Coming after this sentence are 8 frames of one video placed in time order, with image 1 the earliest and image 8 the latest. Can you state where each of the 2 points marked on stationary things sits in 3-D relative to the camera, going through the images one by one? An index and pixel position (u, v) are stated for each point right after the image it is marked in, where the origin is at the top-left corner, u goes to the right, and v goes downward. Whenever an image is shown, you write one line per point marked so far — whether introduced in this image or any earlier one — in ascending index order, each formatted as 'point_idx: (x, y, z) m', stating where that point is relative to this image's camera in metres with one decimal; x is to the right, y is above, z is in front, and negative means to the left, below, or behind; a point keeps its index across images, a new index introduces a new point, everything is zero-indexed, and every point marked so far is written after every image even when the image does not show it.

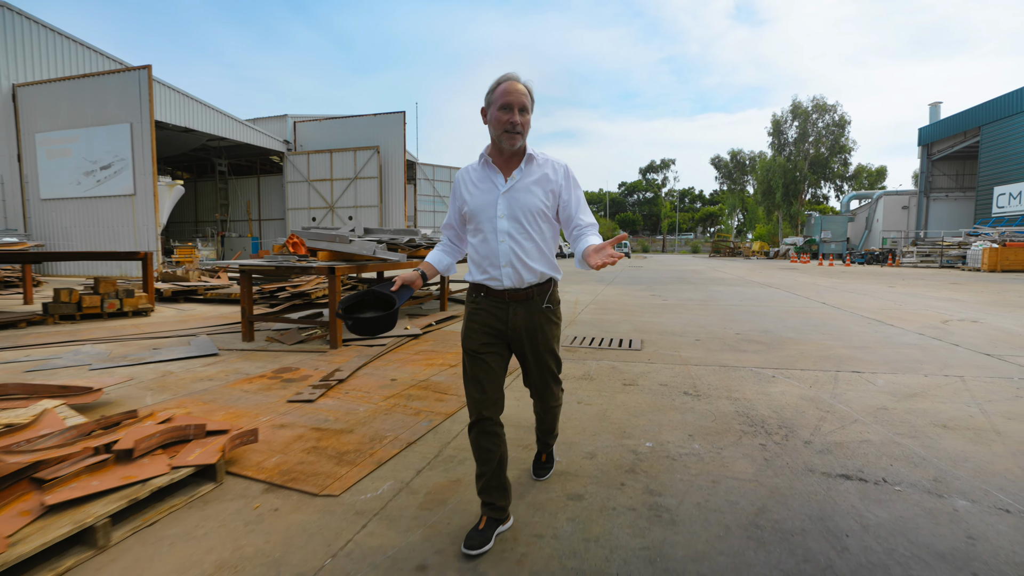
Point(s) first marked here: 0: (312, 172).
0: (-6.7, +3.9, +16.5) m
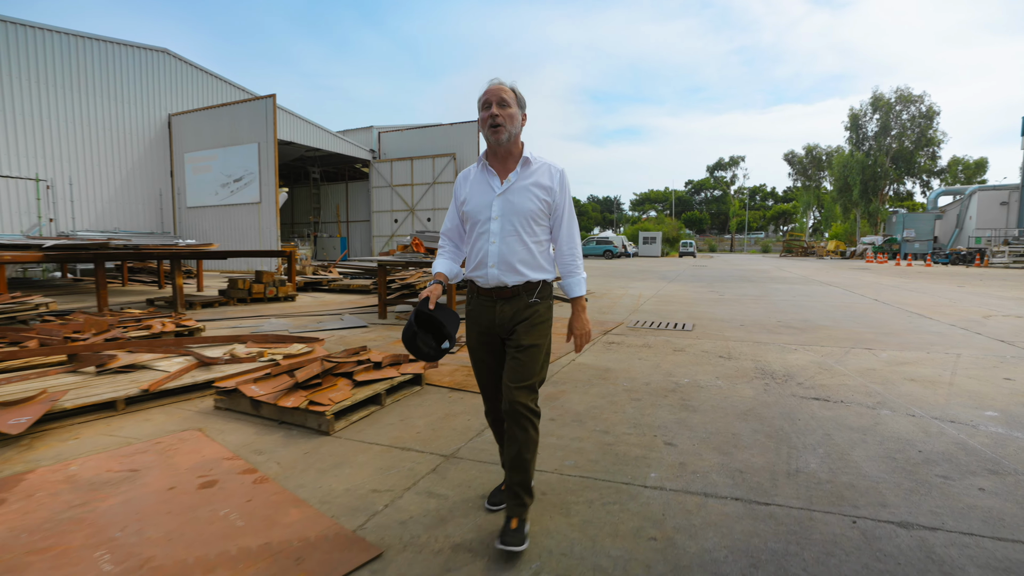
0: (-4.3, +4.1, +18.5) m
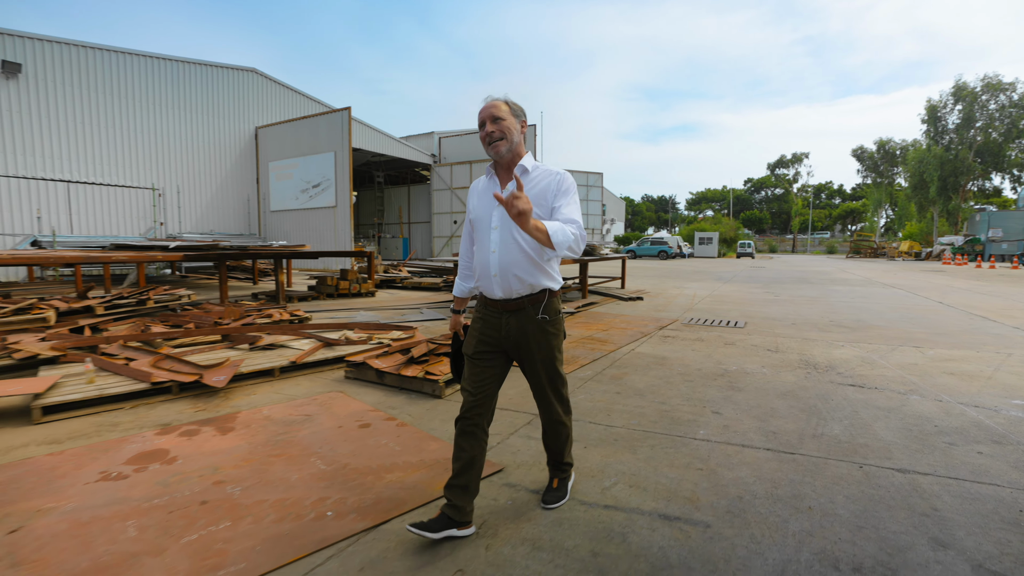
0: (-2.2, +4.2, +19.4) m
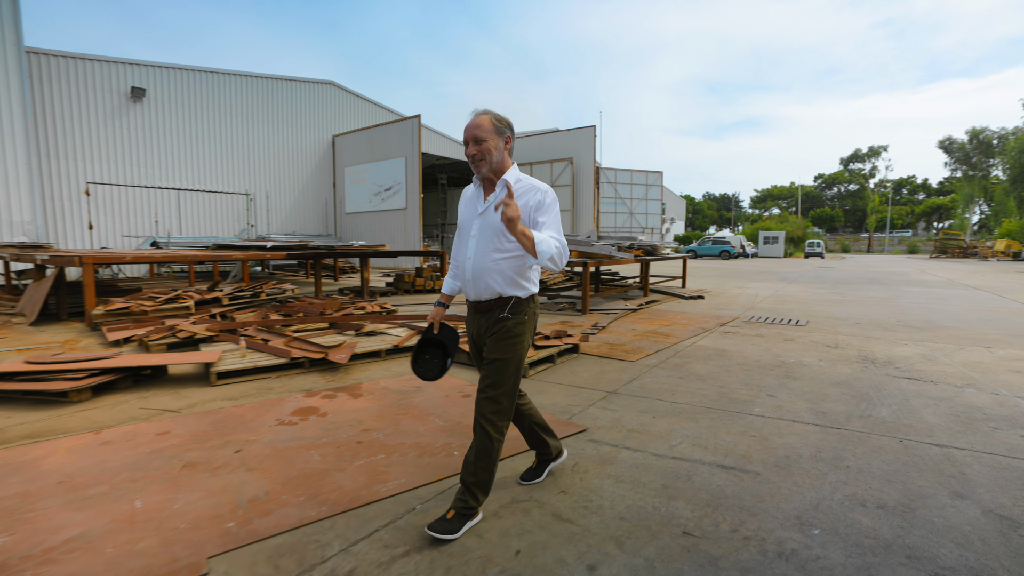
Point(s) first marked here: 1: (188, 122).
0: (+0.2, +4.2, +20.0) m
1: (-9.3, +4.8, +14.4) m
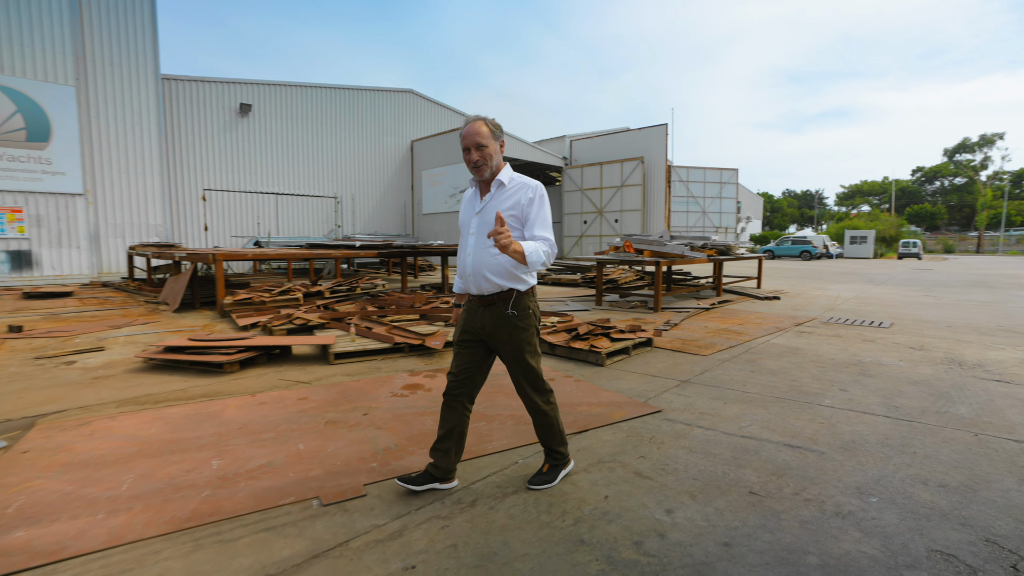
0: (+3.0, +4.3, +20.2) m
1: (-7.2, +4.9, +15.9) m
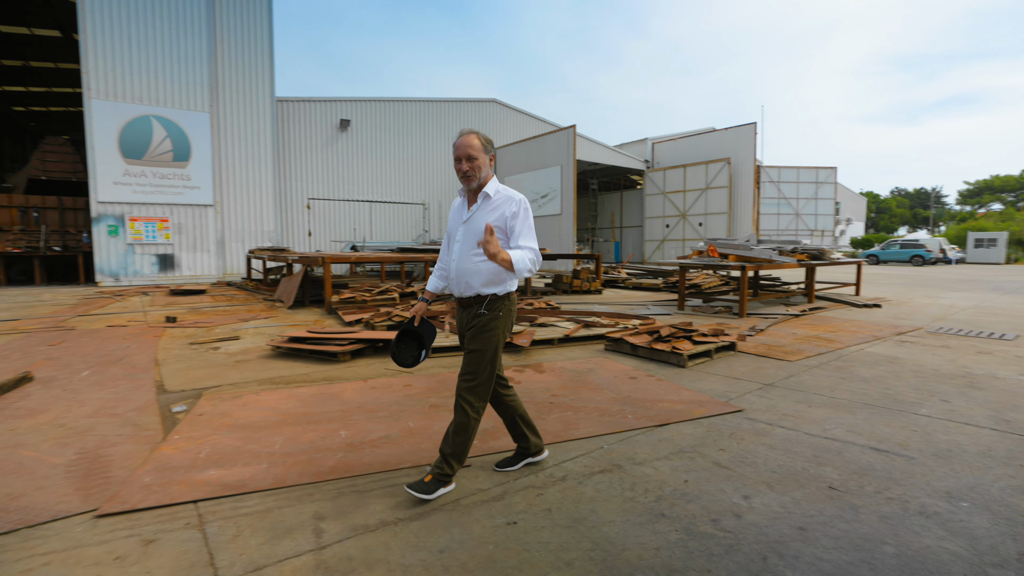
0: (+6.2, +4.1, +19.8) m
1: (-4.5, +4.9, +17.1) m
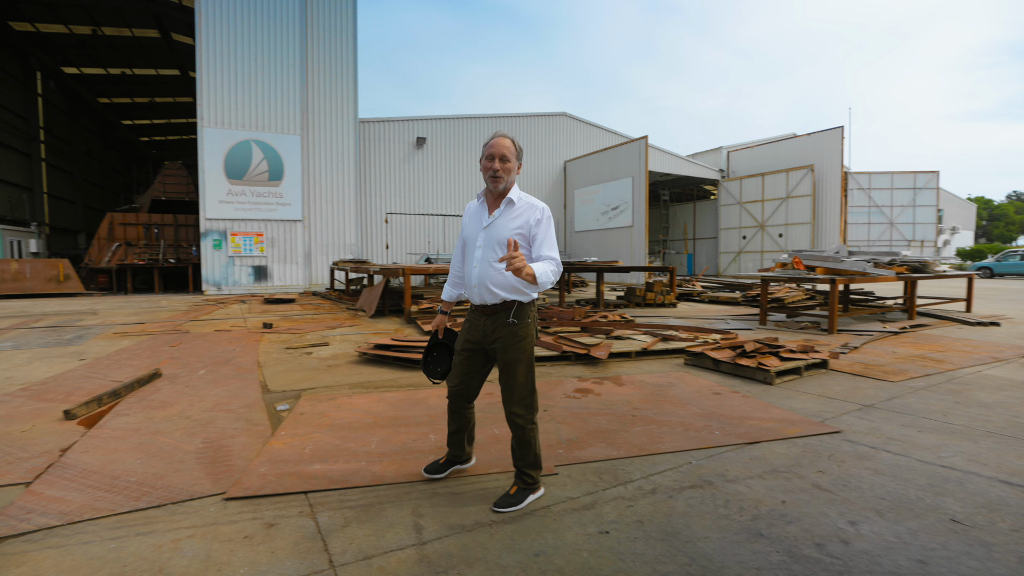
0: (+8.9, +3.5, +18.9) m
1: (-2.1, +4.5, +17.7) m
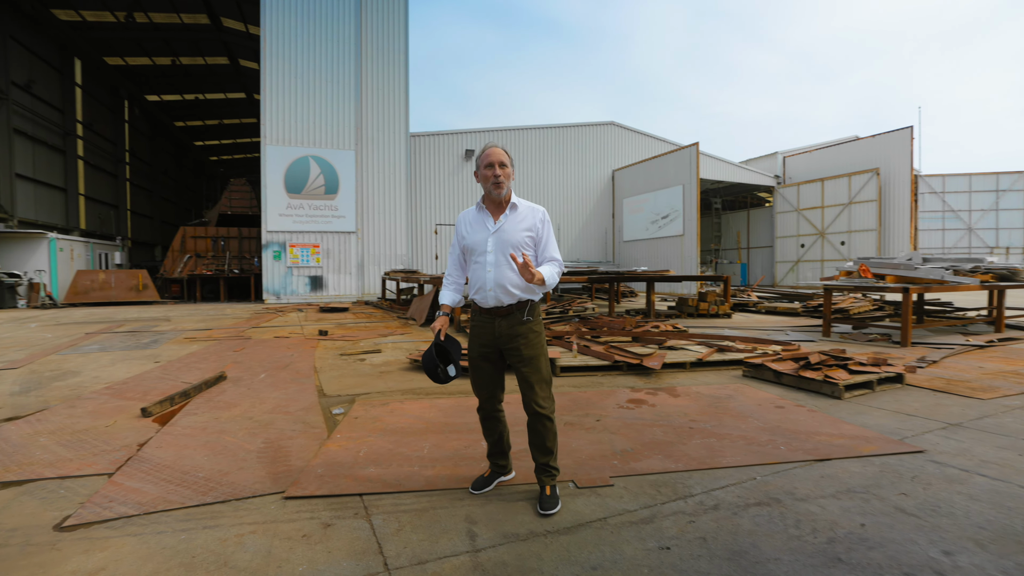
0: (+10.6, +3.1, +18.1) m
1: (-0.4, +4.1, +17.8) m
